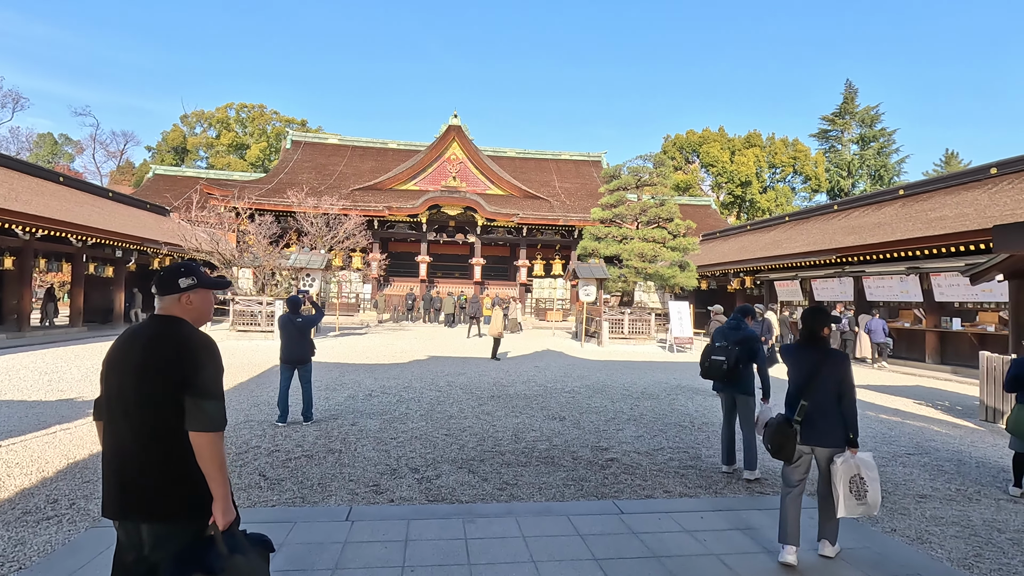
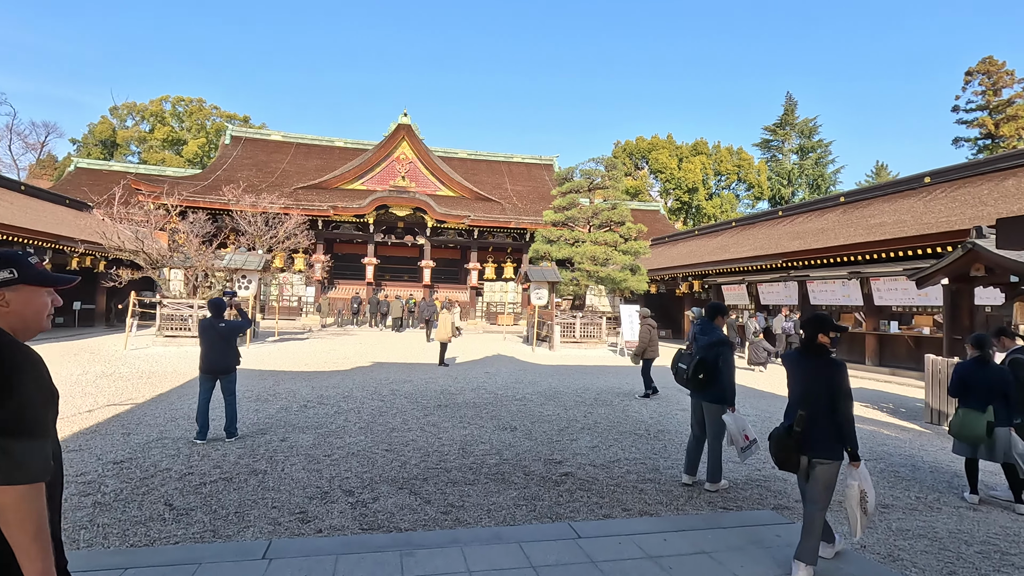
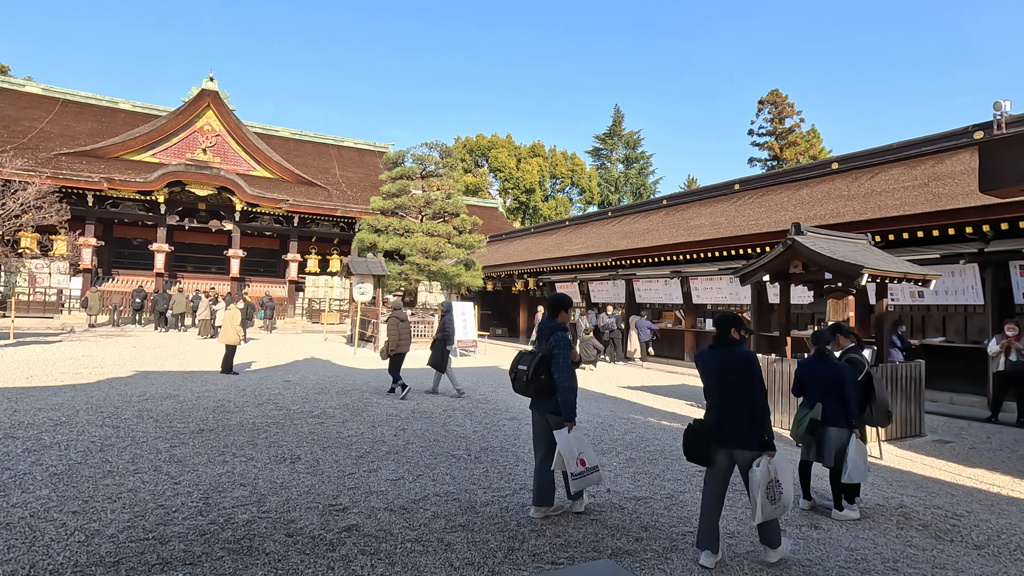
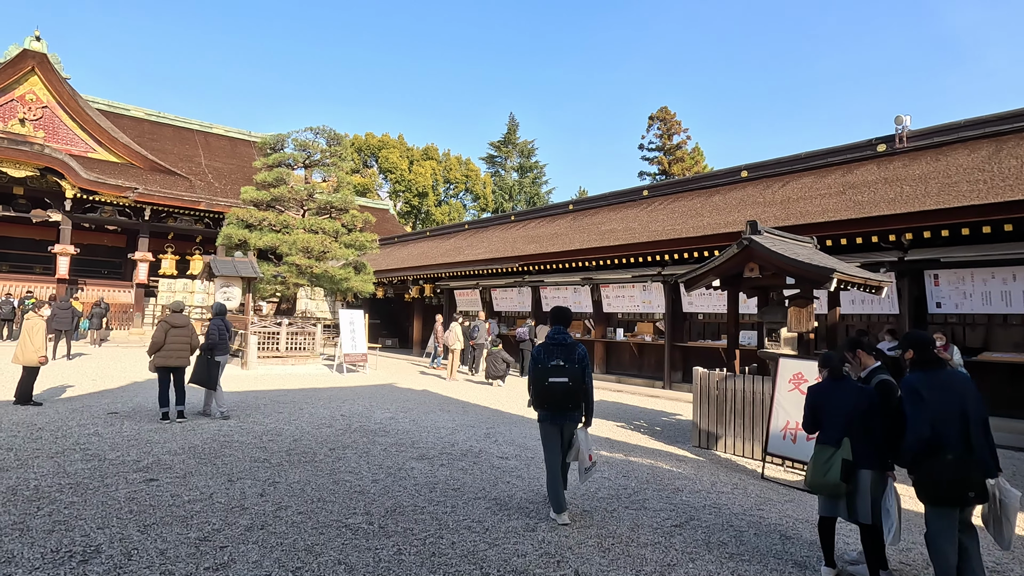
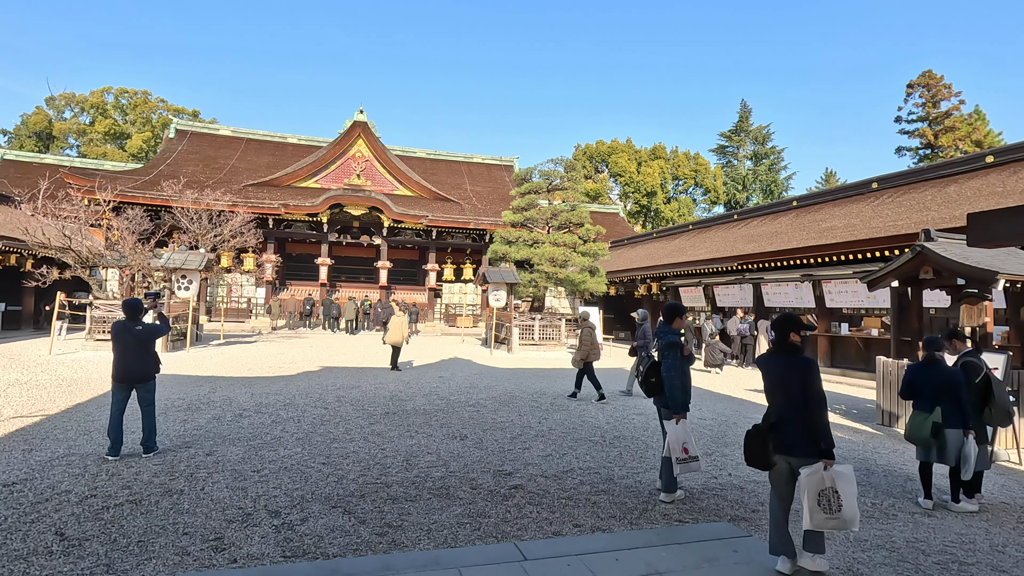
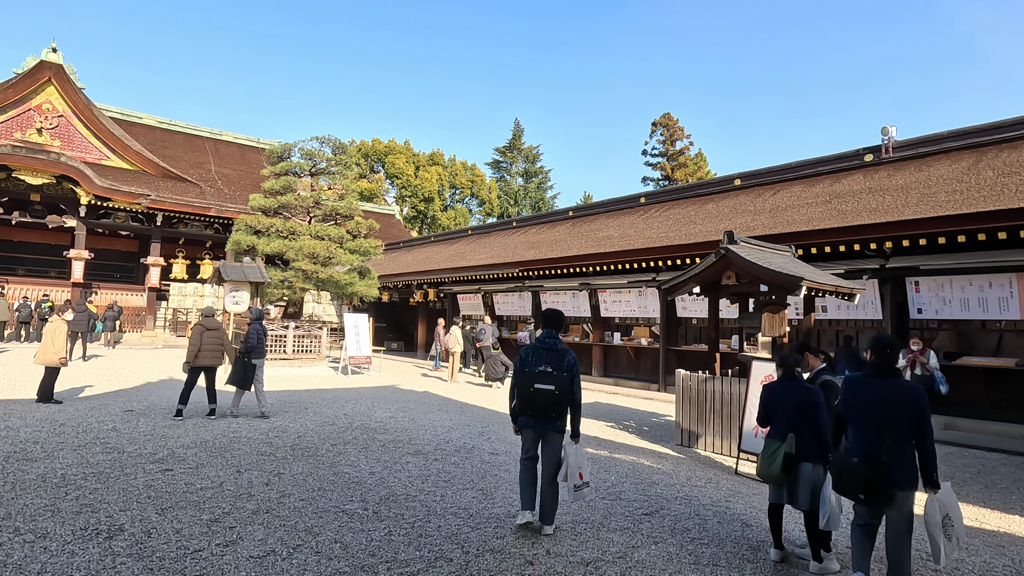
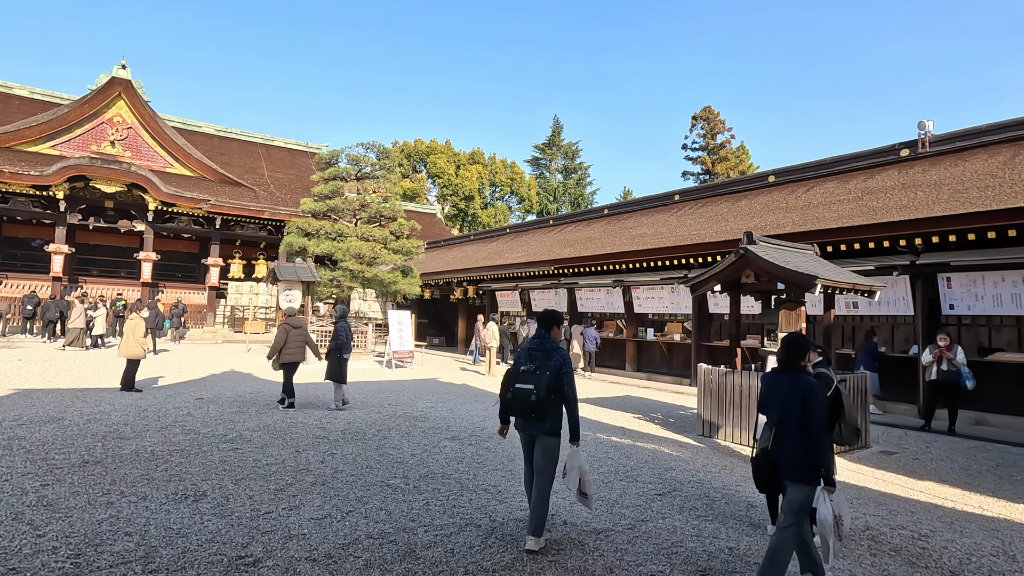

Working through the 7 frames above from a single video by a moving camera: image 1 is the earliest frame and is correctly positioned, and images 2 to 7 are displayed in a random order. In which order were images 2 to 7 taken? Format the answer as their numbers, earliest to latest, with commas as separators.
2, 5, 3, 7, 6, 4
